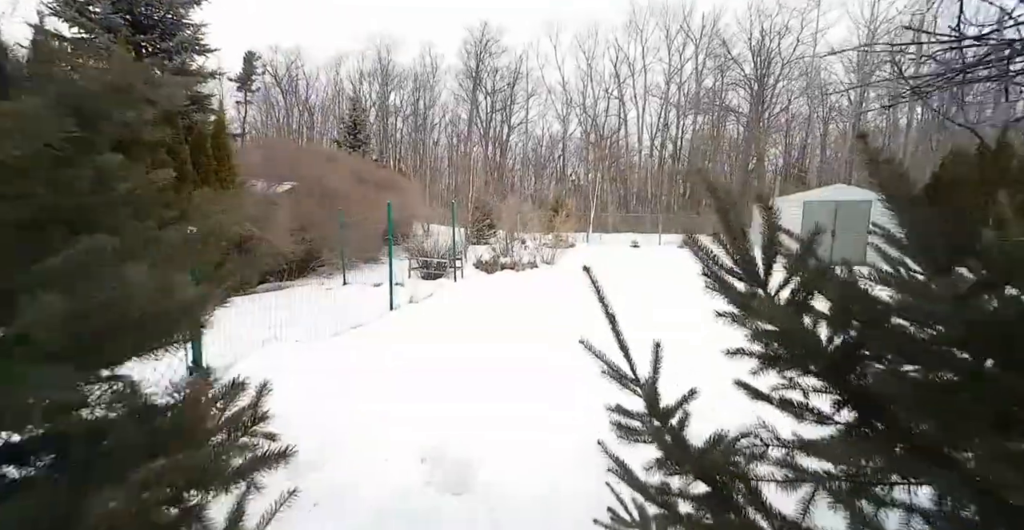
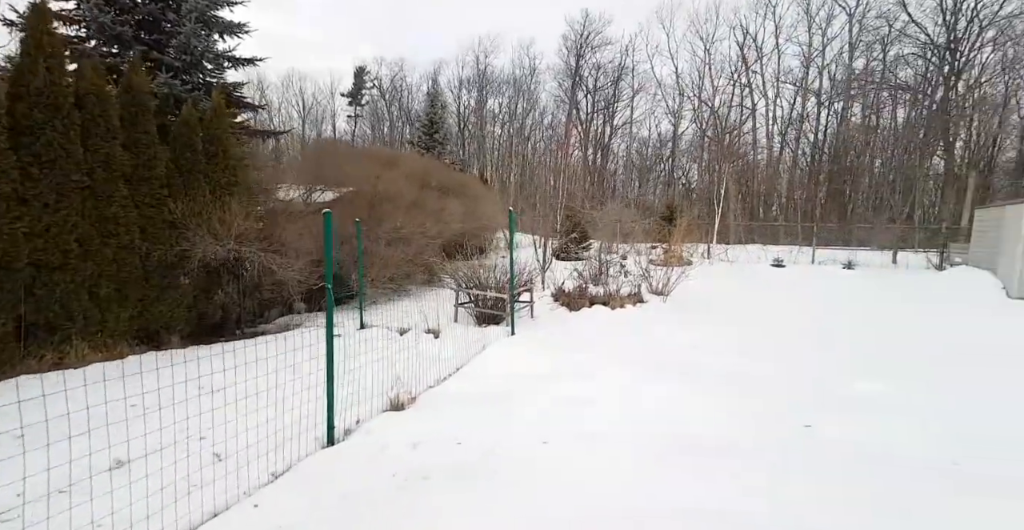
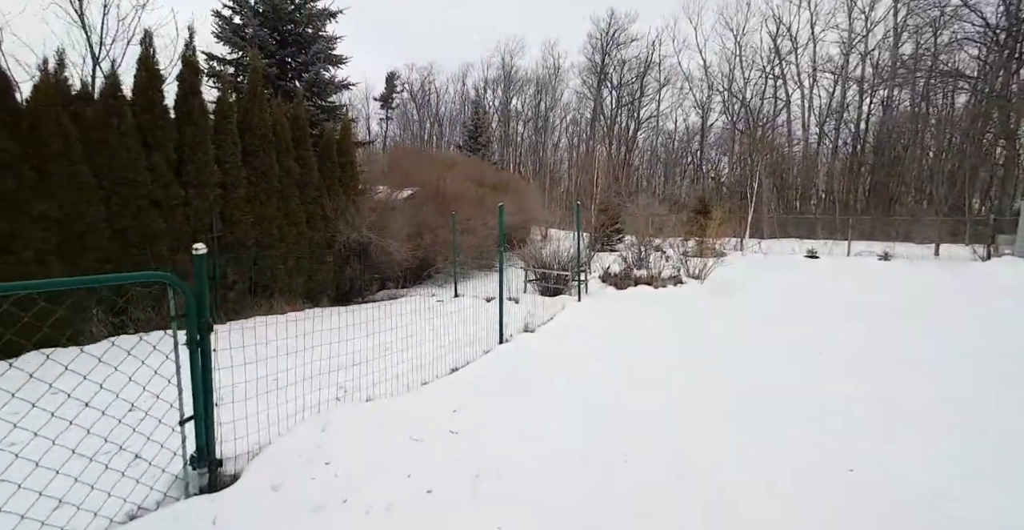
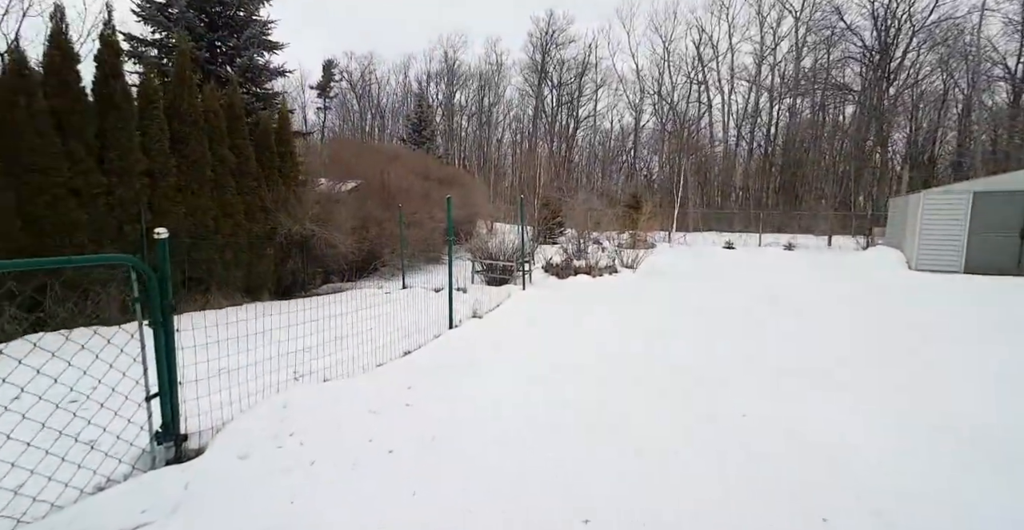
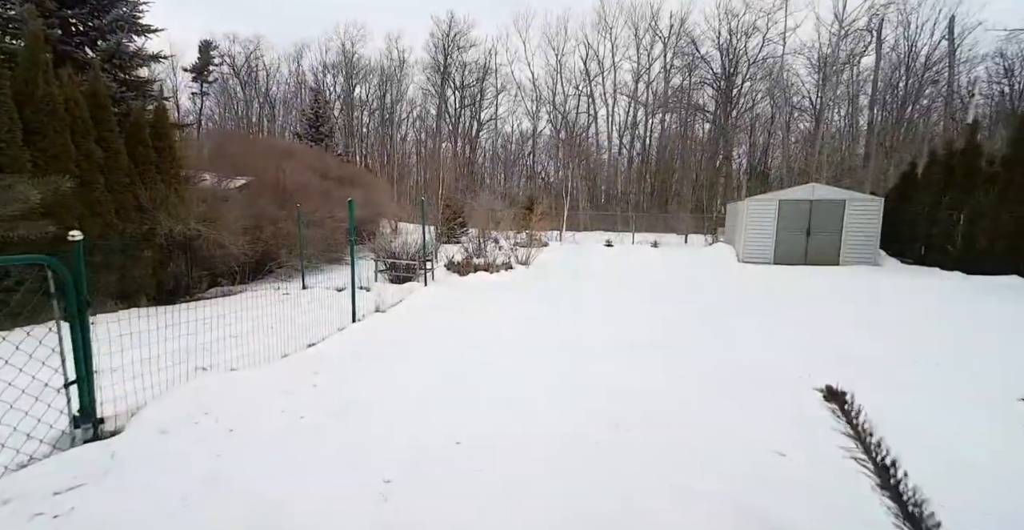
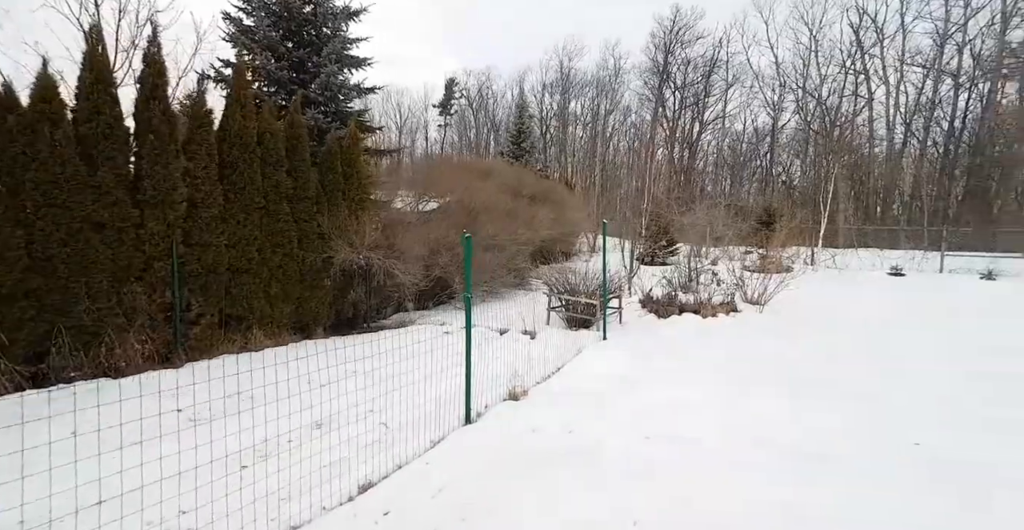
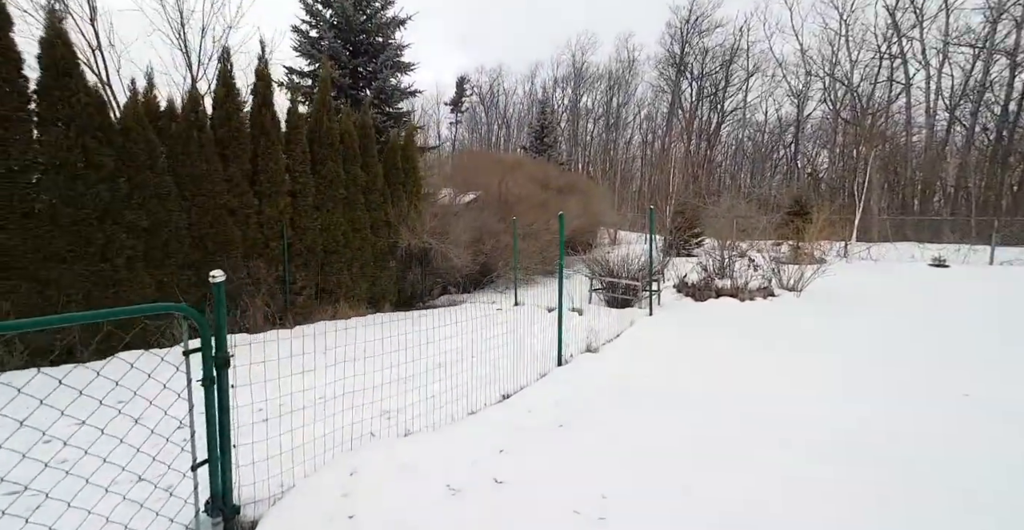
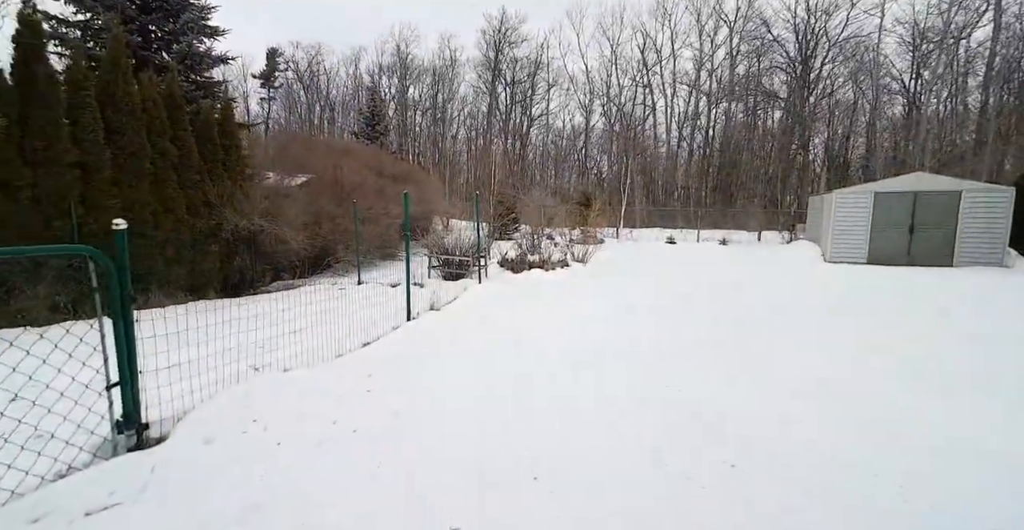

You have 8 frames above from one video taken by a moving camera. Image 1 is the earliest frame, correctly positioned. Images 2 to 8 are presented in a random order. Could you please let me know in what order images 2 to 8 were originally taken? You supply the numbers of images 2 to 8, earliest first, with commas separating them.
5, 8, 4, 3, 7, 6, 2
